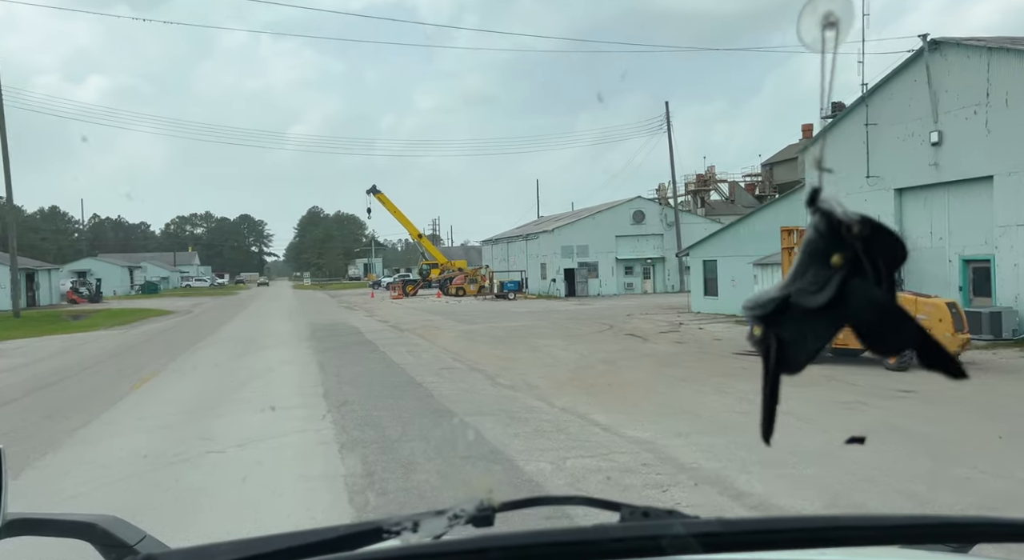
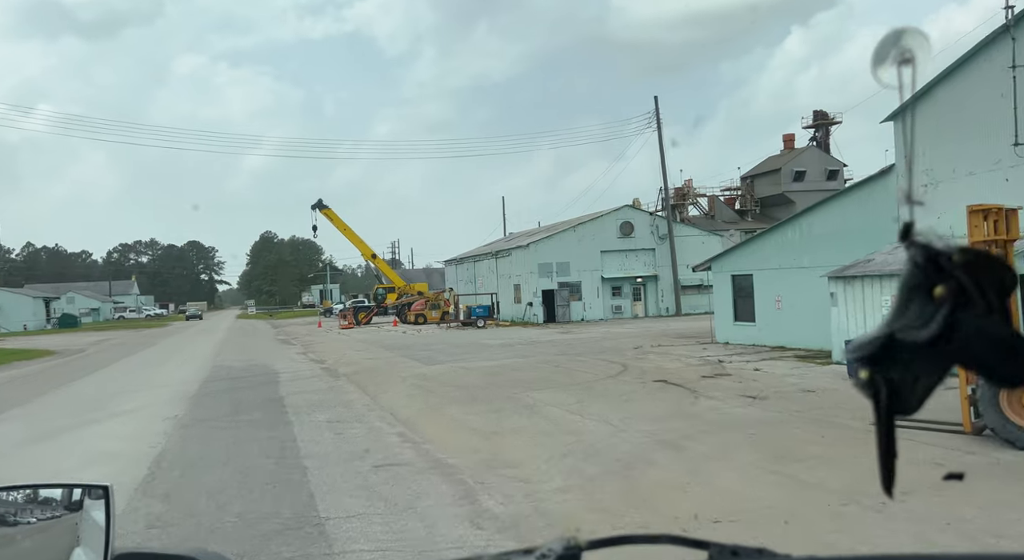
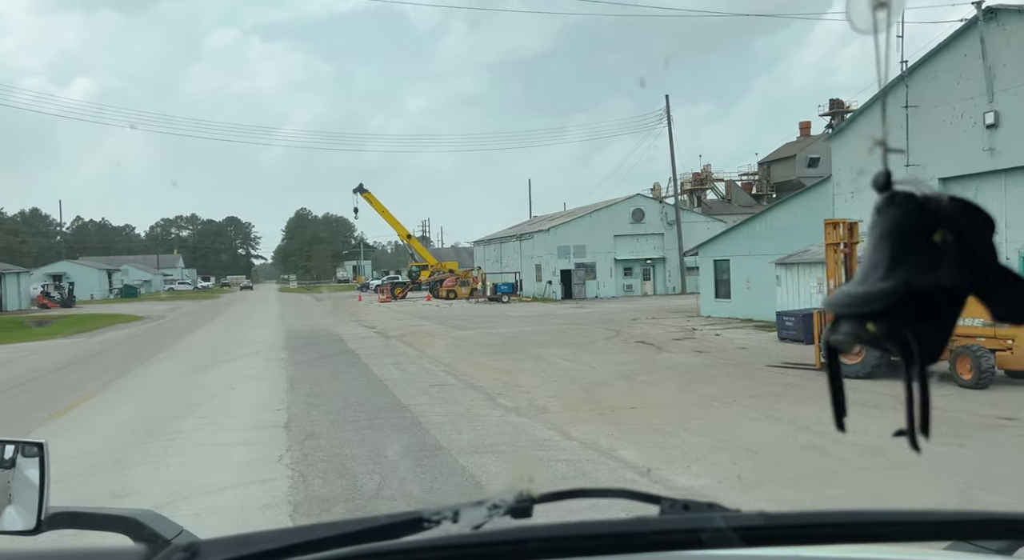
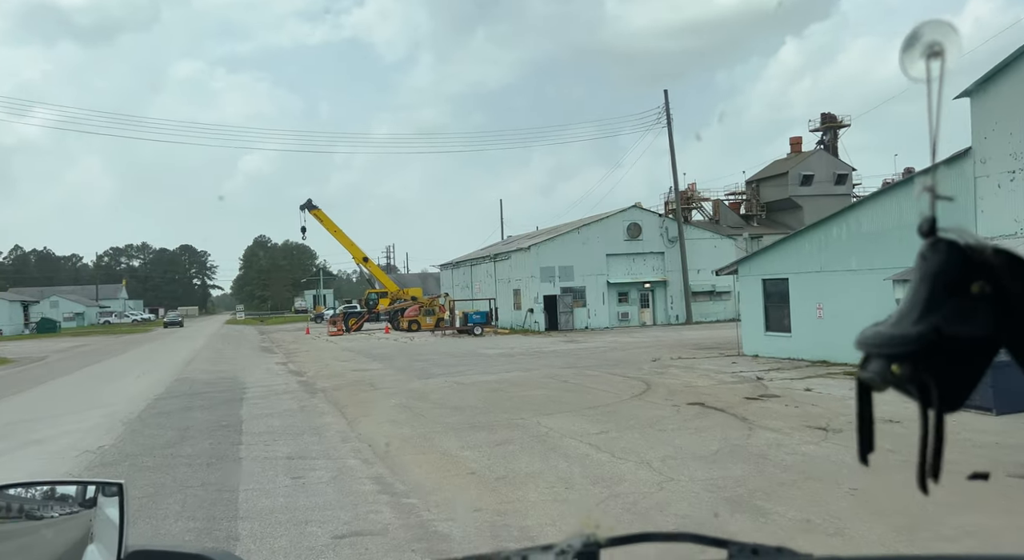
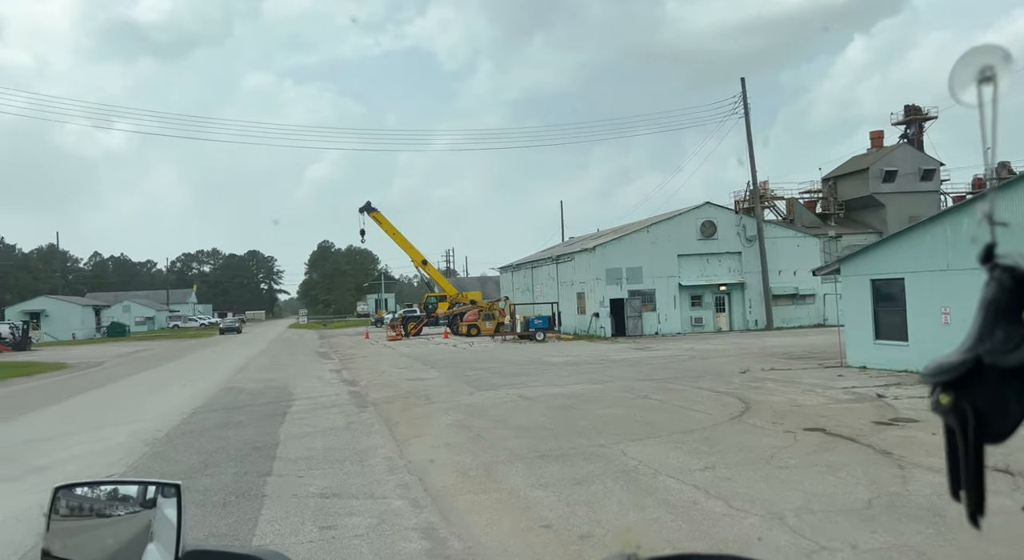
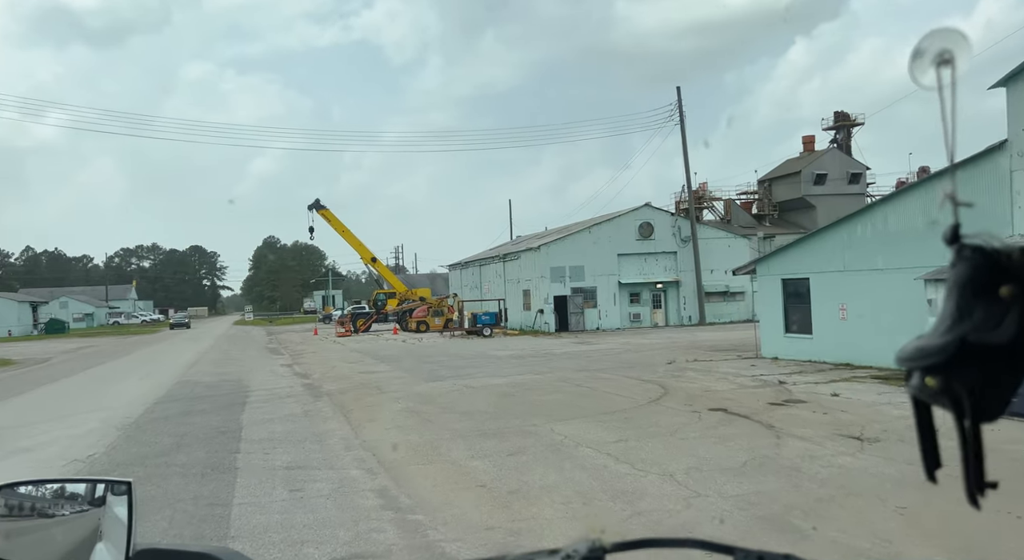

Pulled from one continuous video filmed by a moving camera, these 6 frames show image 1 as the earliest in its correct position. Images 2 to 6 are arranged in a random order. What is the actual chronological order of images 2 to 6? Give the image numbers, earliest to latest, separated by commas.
3, 2, 4, 6, 5
